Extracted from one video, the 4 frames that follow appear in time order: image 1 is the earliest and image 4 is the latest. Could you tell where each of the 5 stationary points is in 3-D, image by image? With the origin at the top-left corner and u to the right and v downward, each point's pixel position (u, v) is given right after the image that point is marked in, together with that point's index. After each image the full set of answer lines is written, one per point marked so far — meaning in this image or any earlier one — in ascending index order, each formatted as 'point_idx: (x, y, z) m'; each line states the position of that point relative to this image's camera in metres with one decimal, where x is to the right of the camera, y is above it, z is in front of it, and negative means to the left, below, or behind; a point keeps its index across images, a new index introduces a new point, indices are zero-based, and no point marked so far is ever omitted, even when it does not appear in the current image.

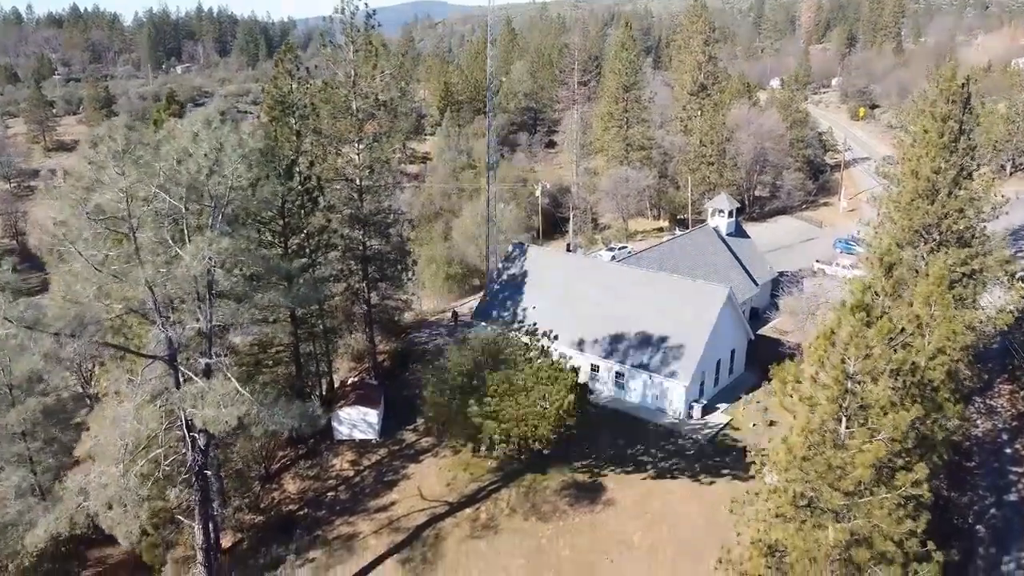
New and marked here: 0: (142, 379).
0: (-8.1, -2.0, +17.7) m
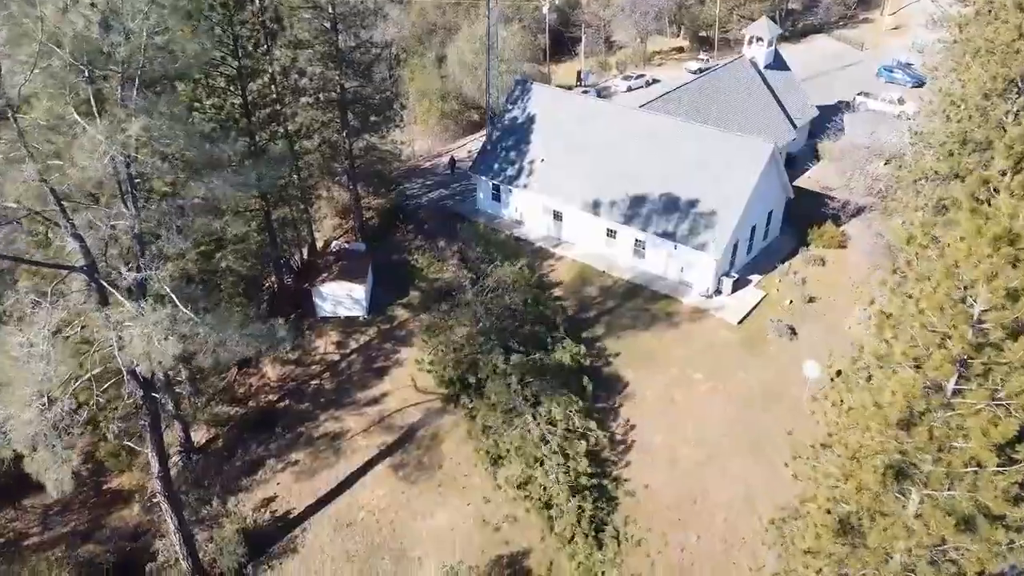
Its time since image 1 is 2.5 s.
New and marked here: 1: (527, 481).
0: (-7.9, -0.1, +14.1) m
1: (+0.4, -4.5, +19.1) m
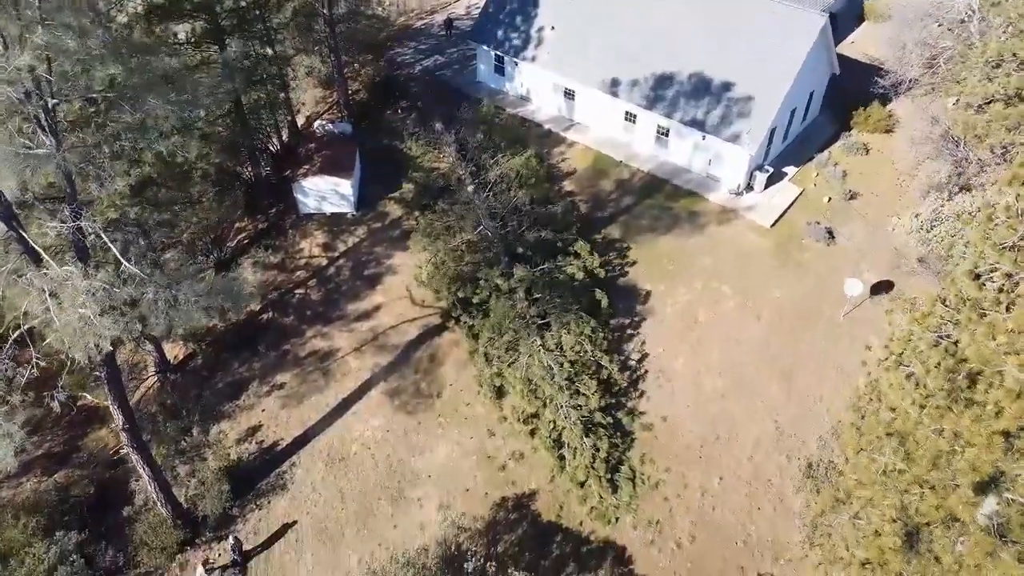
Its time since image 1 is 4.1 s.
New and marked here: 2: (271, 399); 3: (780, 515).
0: (-7.7, +0.7, +11.6) m
1: (+0.5, -2.7, +17.4) m
2: (-5.5, -2.5, +18.8) m
3: (+5.3, -4.5, +16.2) m
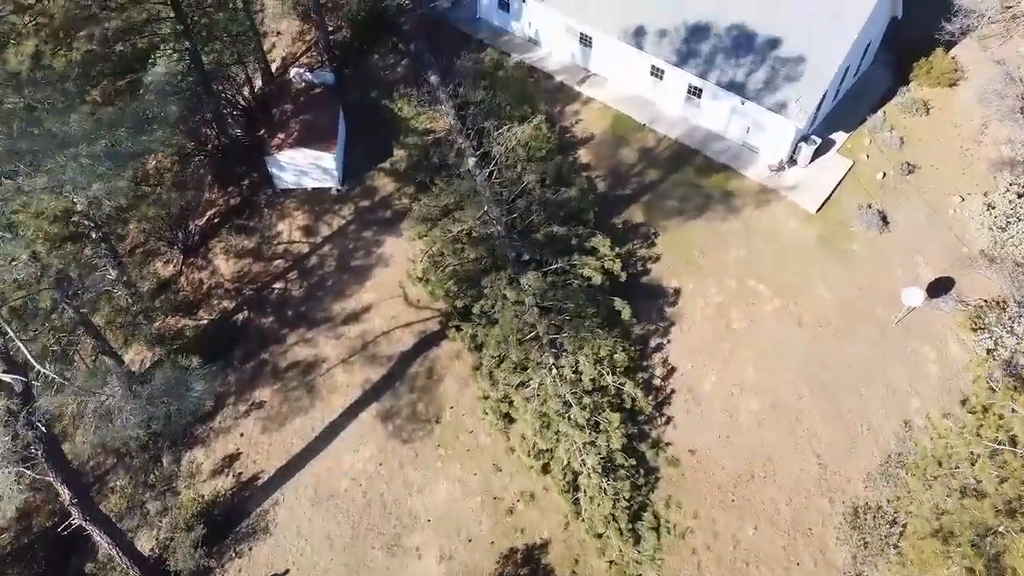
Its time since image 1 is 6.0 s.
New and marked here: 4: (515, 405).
0: (-7.6, -0.6, +9.1) m
1: (+0.7, -3.1, +15.4) m
2: (-5.4, -2.7, +16.7) m
3: (+5.5, -5.0, +14.5) m
4: (+0.1, -2.3, +15.7) m
